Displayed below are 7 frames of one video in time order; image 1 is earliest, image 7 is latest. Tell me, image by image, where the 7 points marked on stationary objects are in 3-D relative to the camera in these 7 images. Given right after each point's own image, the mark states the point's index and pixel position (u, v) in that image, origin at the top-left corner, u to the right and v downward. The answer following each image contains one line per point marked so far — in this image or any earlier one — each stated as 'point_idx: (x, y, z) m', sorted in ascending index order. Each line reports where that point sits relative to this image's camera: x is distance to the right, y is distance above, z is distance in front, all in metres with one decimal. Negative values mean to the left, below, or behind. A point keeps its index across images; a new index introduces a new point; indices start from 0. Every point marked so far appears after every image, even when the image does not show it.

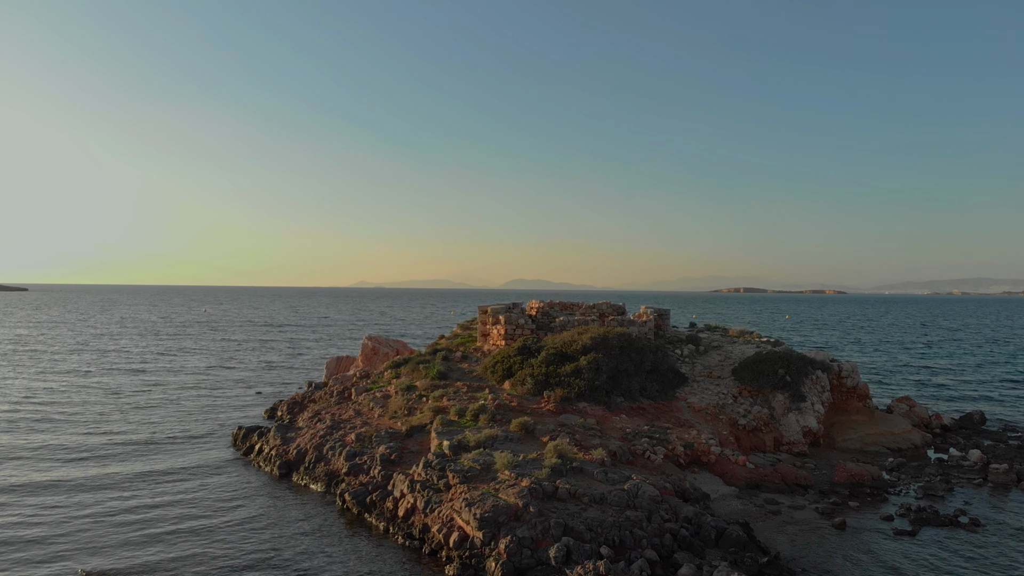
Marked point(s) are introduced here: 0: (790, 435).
0: (+9.4, -5.0, +18.7) m
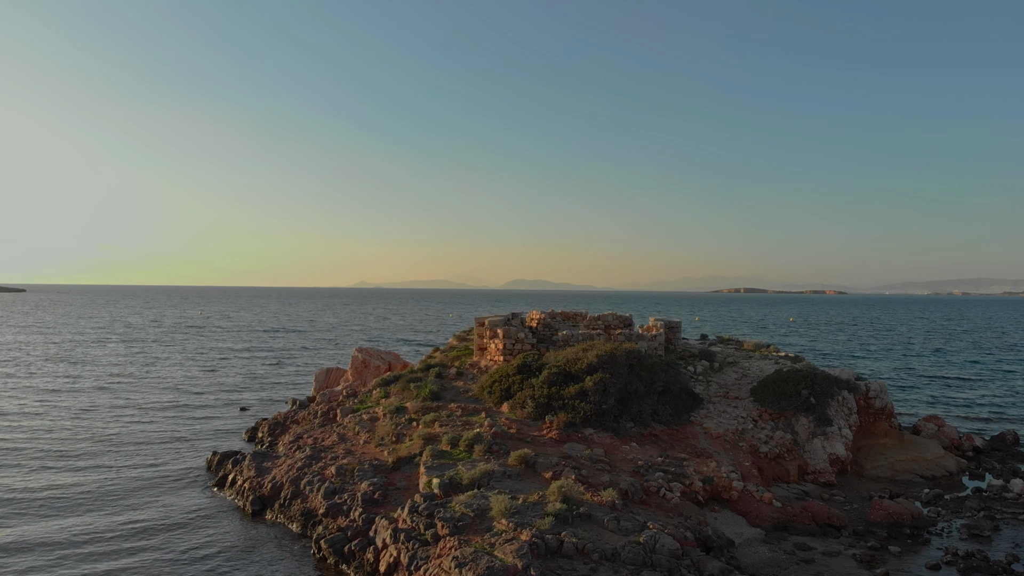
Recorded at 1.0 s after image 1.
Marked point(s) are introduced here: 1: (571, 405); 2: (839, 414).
0: (+9.4, -5.4, +17.1) m
1: (+1.7, -3.5, +16.4) m
2: (+10.8, -4.1, +18.2) m
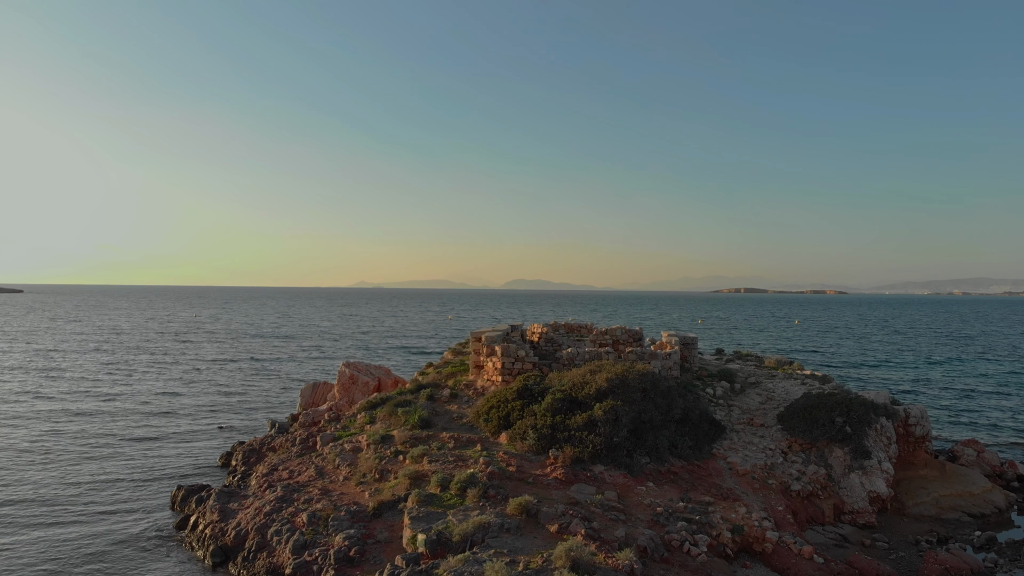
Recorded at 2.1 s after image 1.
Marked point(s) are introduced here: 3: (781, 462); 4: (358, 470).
0: (+9.4, -5.8, +15.1) m
1: (+1.7, -3.9, +14.5) m
2: (+10.7, -4.6, +16.3) m
3: (+7.5, -4.8, +15.4) m
4: (-4.2, -5.0, +15.2) m
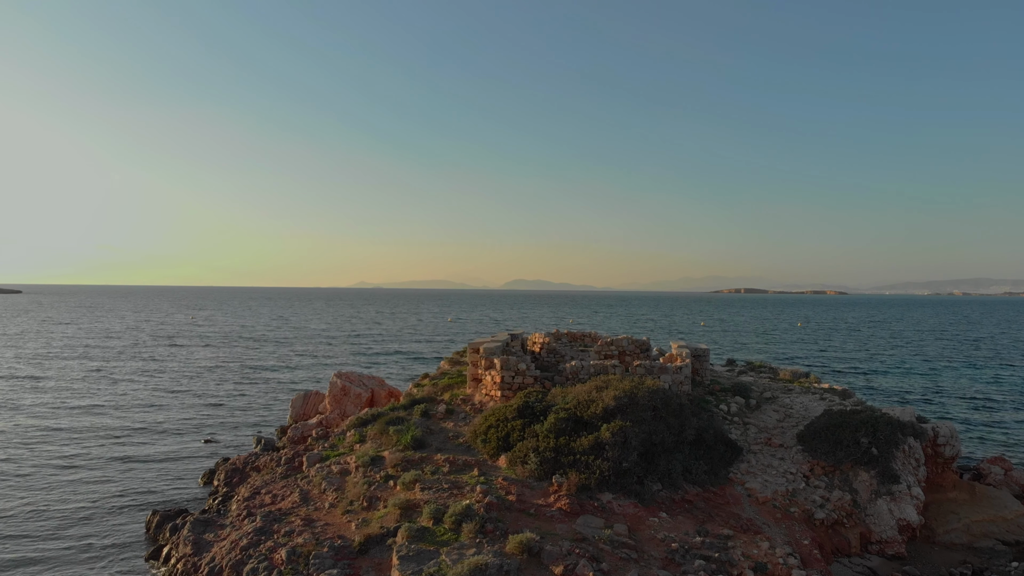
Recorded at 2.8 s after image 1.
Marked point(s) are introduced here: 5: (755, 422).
0: (+9.4, -6.1, +13.9) m
1: (+1.7, -4.2, +13.3) m
2: (+10.7, -4.9, +15.1) m
3: (+7.5, -5.1, +14.3) m
4: (-4.2, -5.3, +14.0) m
5: (+7.3, -4.0, +16.6) m
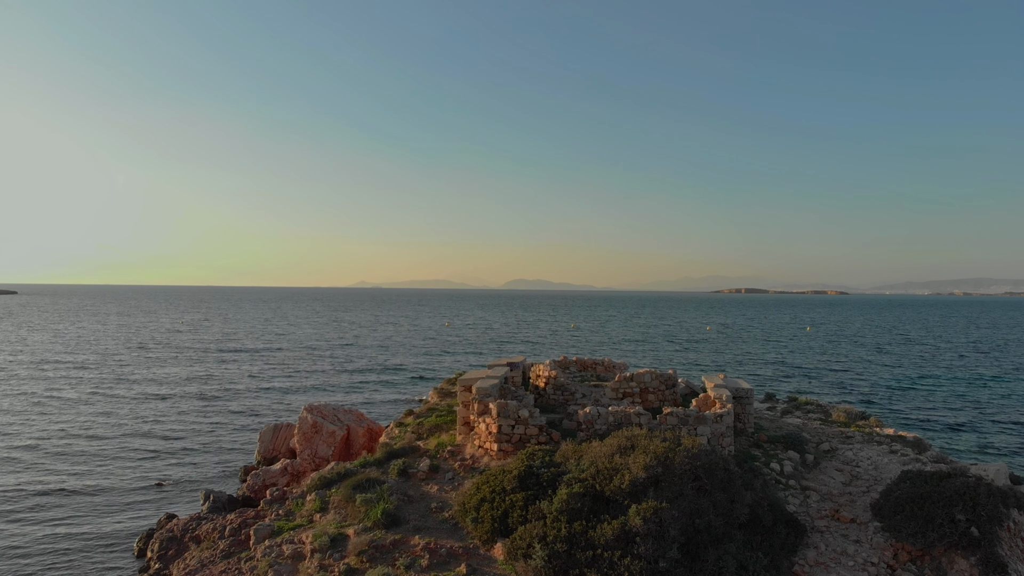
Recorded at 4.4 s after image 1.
0: (+9.3, -6.9, +10.6) m
1: (+1.7, -4.9, +10.0) m
2: (+10.7, -5.6, +11.8) m
3: (+7.5, -5.9, +10.9) m
4: (-4.2, -6.0, +10.7) m
5: (+7.3, -4.7, +13.2) m
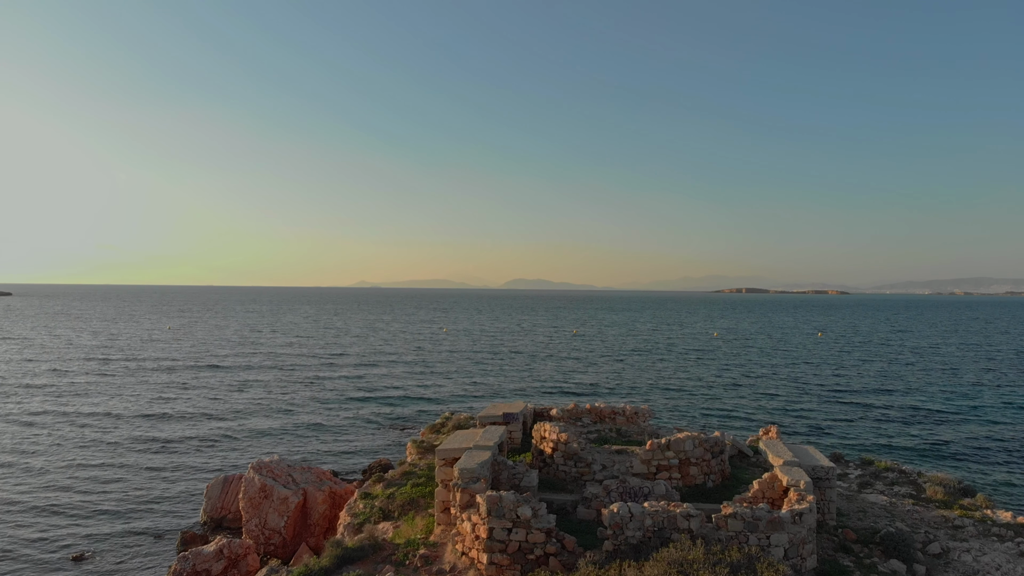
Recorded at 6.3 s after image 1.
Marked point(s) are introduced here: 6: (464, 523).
0: (+9.3, -7.7, +6.7) m
1: (+1.6, -5.8, +6.1) m
2: (+10.7, -6.5, +7.8) m
3: (+7.4, -6.7, +7.0) m
4: (-4.3, -6.9, +6.8) m
5: (+7.2, -5.6, +9.3) m
6: (-0.9, -4.4, +10.7) m
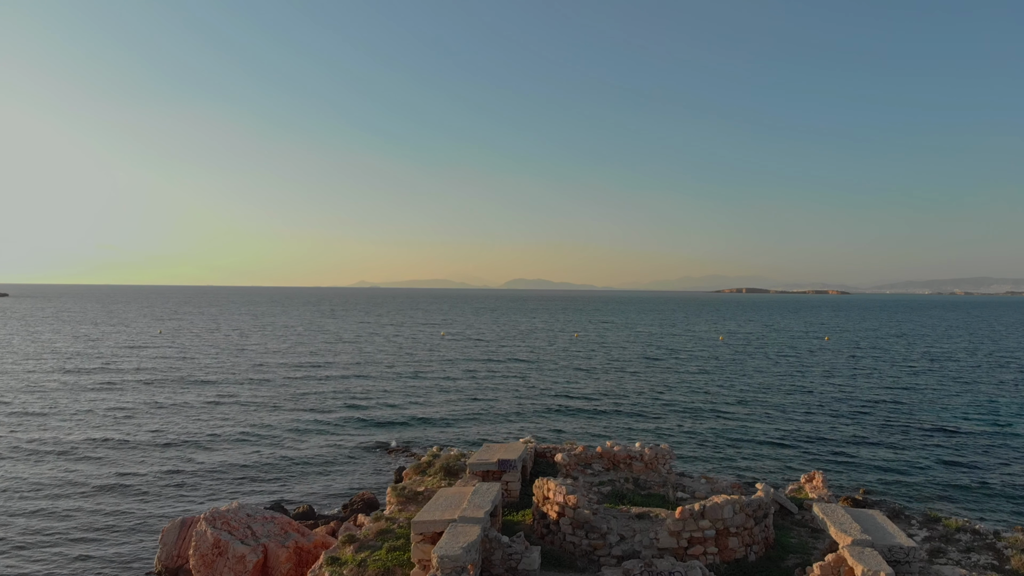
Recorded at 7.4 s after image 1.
0: (+9.2, -8.3, +4.3) m
1: (+1.6, -6.3, +3.7) m
2: (+10.6, -7.0, +5.5) m
3: (+7.4, -7.3, +4.6) m
4: (-4.4, -7.4, +4.4) m
5: (+7.1, -6.1, +6.9) m
6: (-0.9, -5.0, +8.3) m
